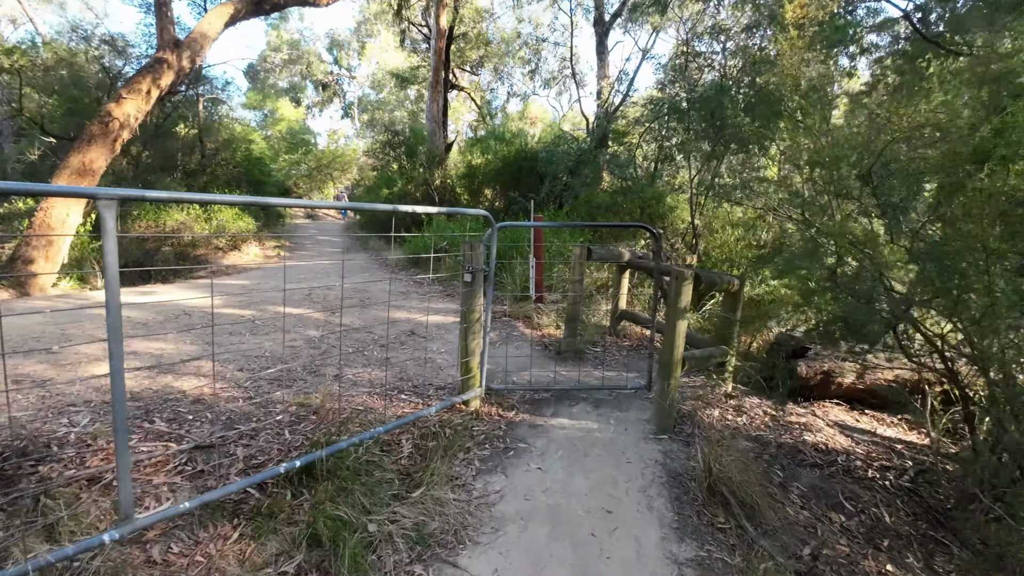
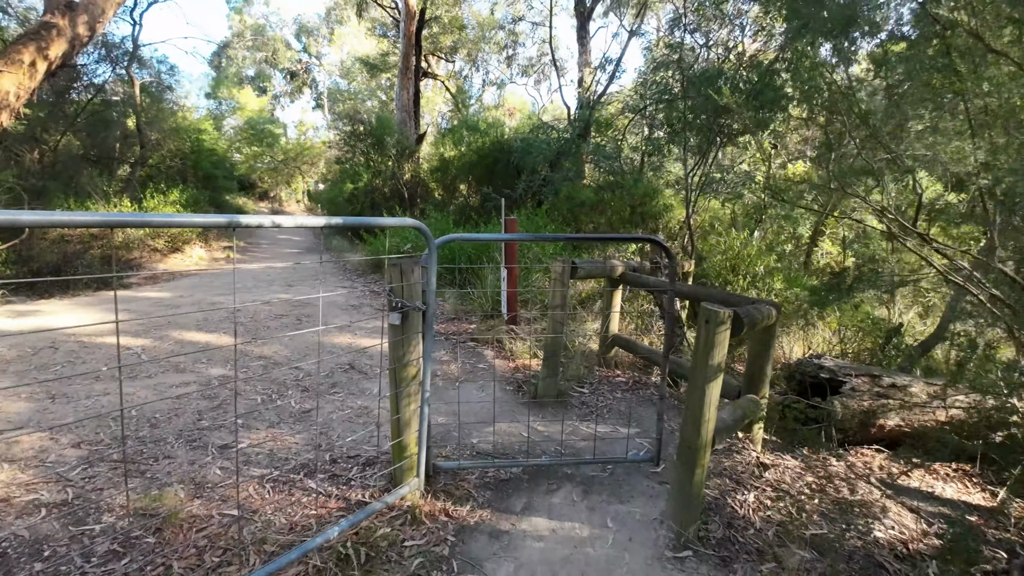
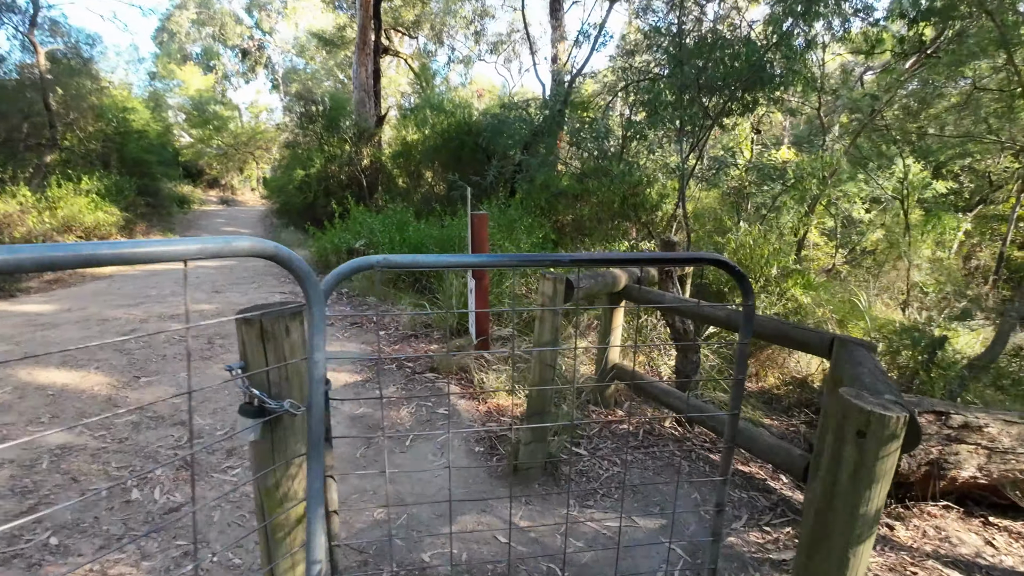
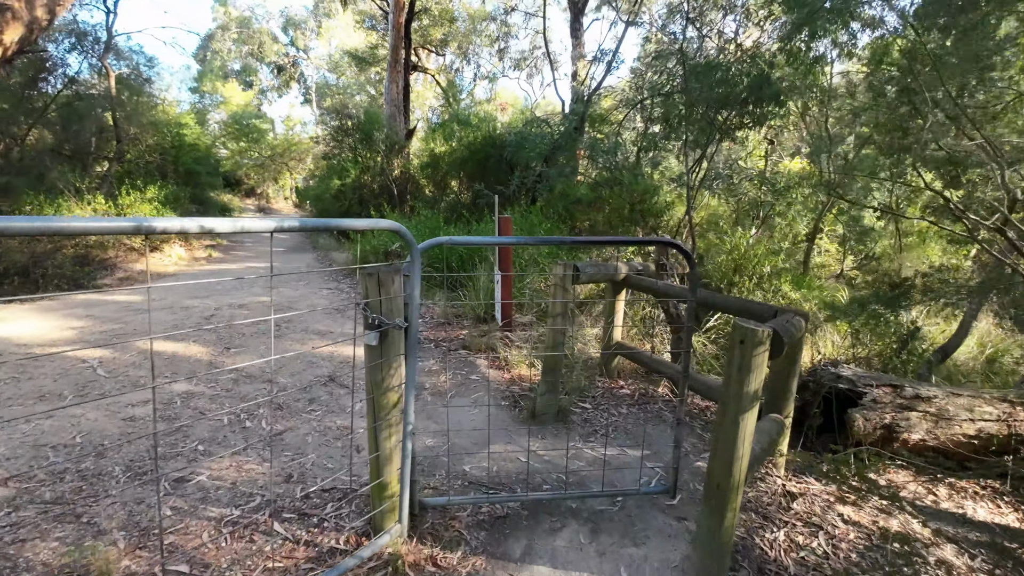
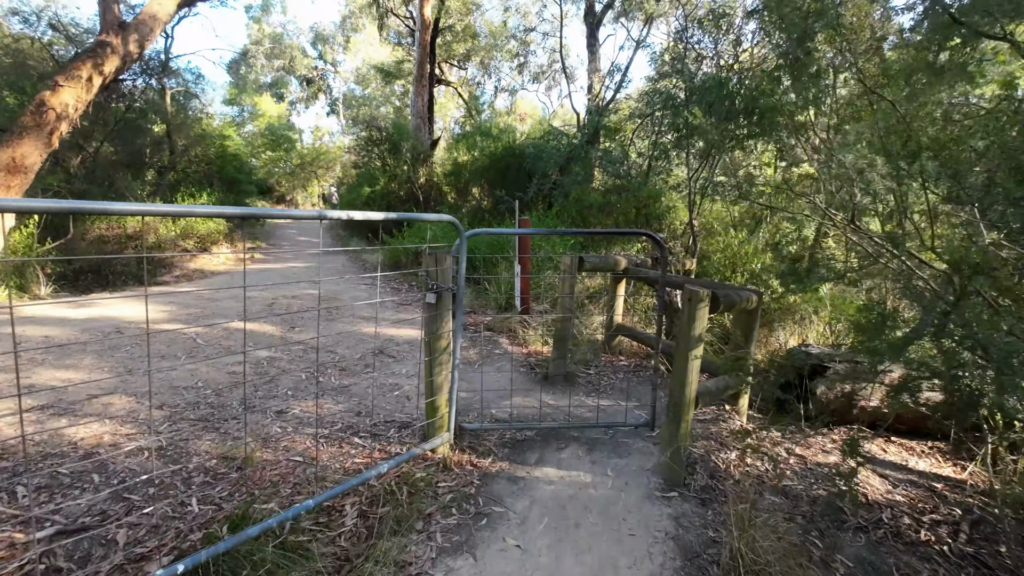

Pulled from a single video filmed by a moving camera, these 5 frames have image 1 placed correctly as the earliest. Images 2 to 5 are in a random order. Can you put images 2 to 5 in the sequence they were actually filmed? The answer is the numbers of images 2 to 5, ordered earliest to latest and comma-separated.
5, 2, 4, 3
